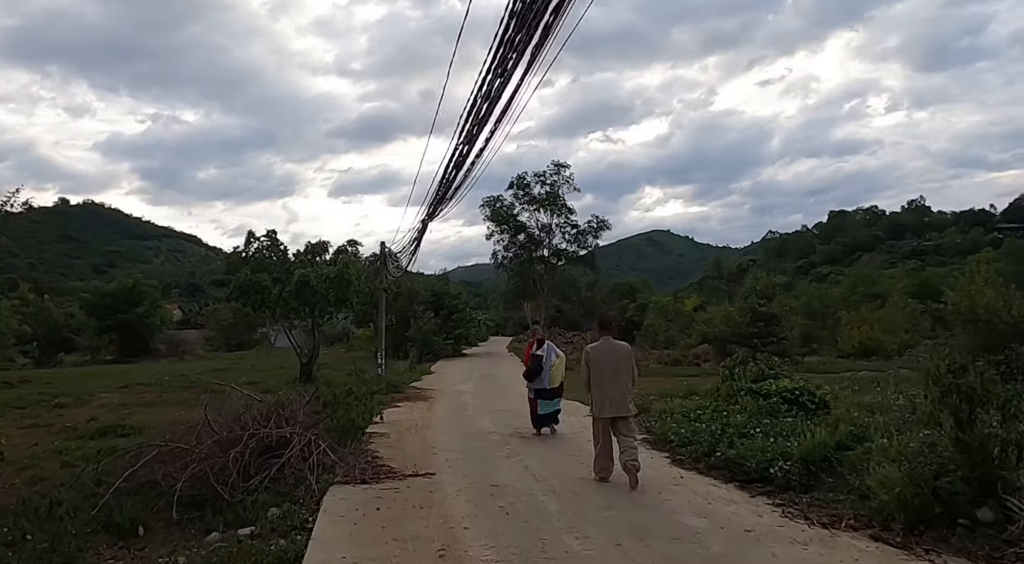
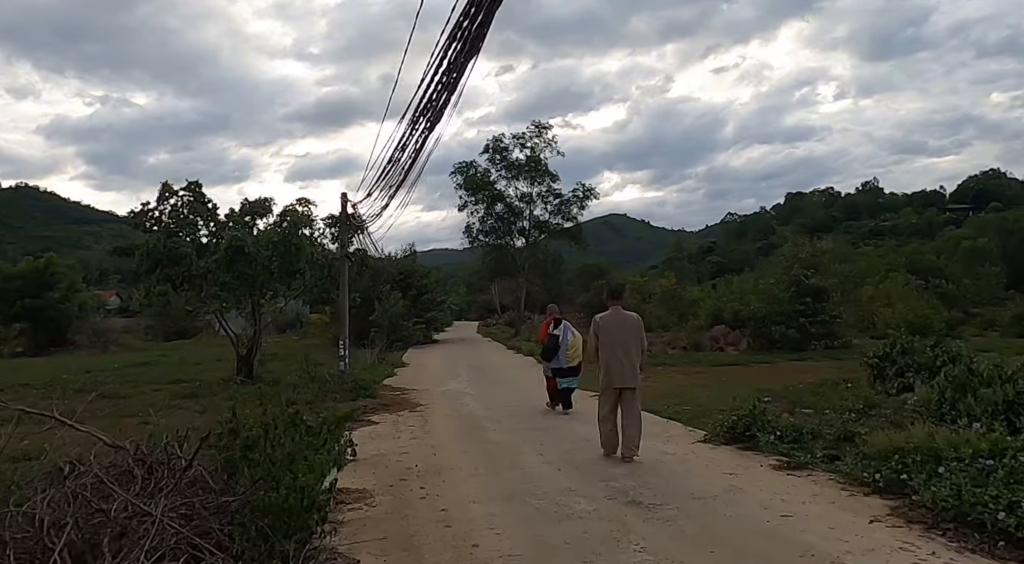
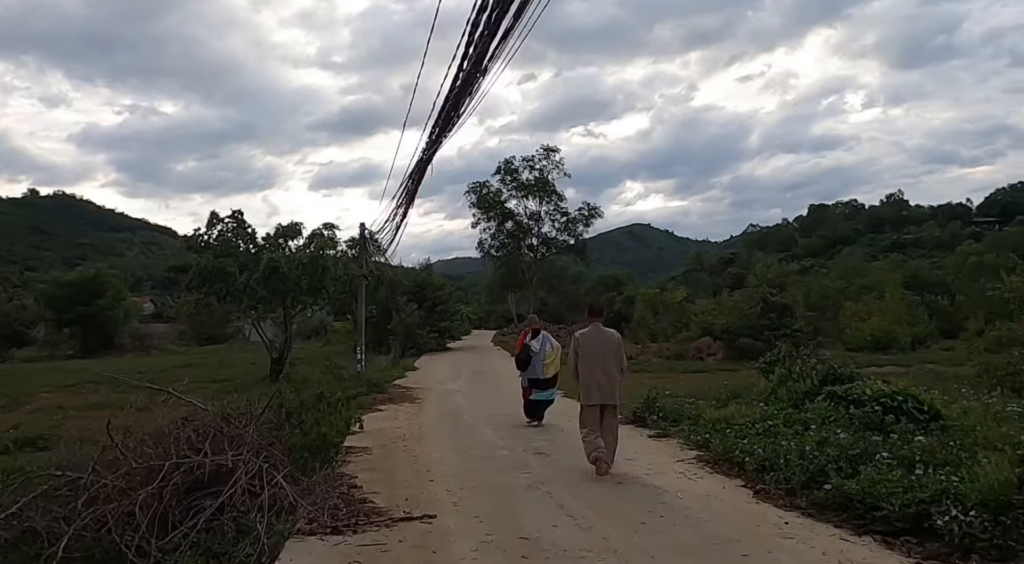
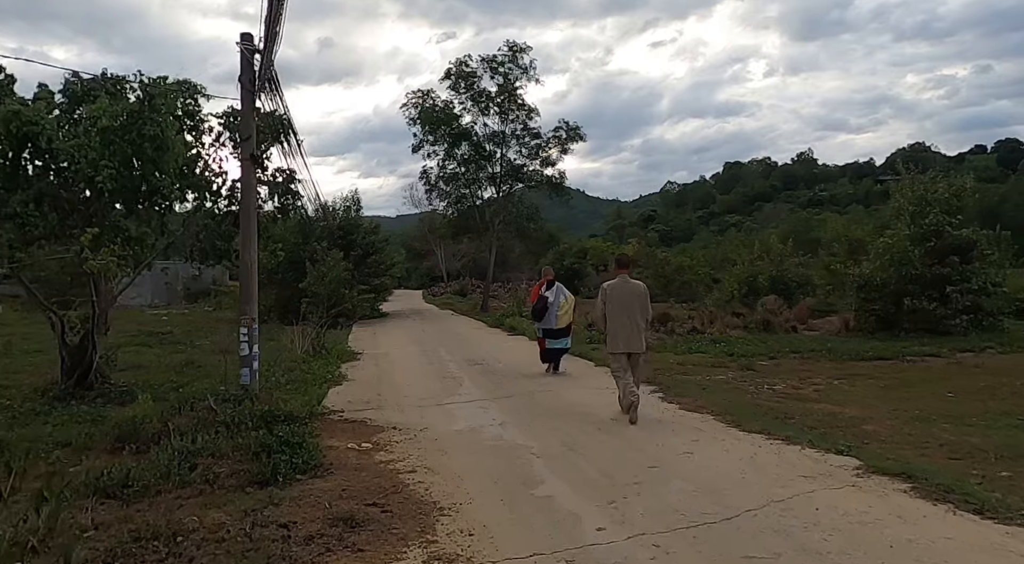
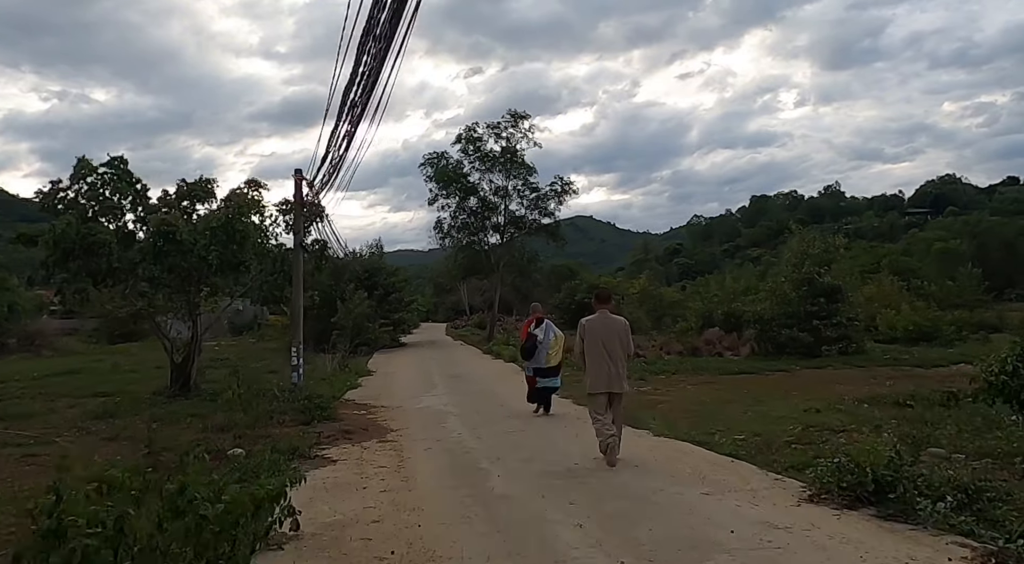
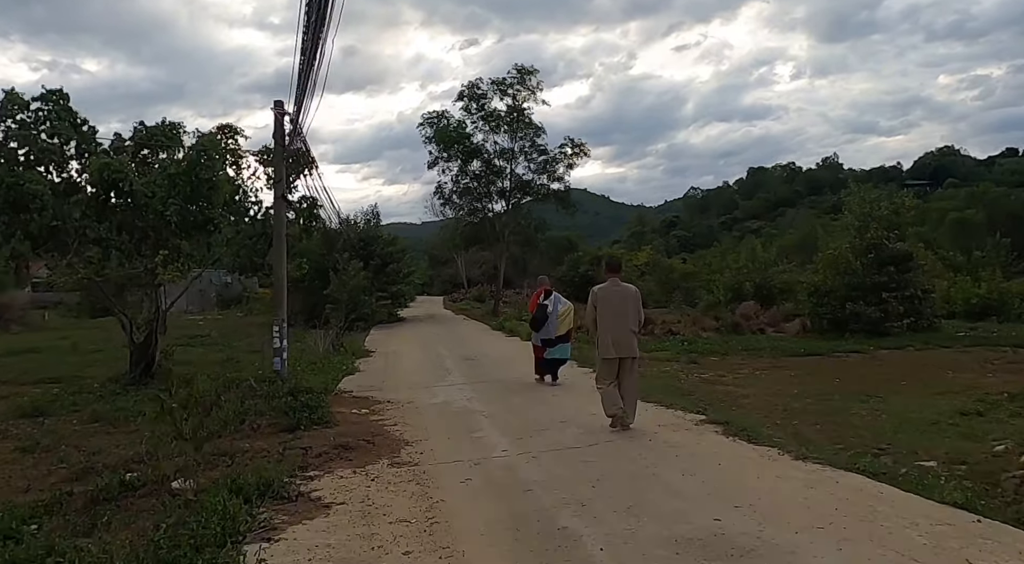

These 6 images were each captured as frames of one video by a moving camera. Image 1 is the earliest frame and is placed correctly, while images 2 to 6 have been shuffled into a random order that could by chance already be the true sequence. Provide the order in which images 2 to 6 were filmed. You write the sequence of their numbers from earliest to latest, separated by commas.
3, 2, 5, 6, 4
